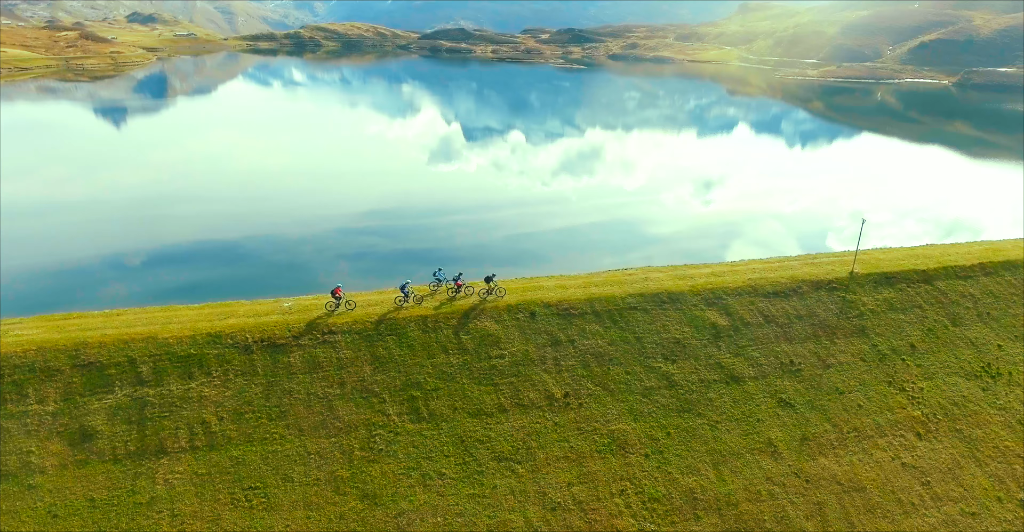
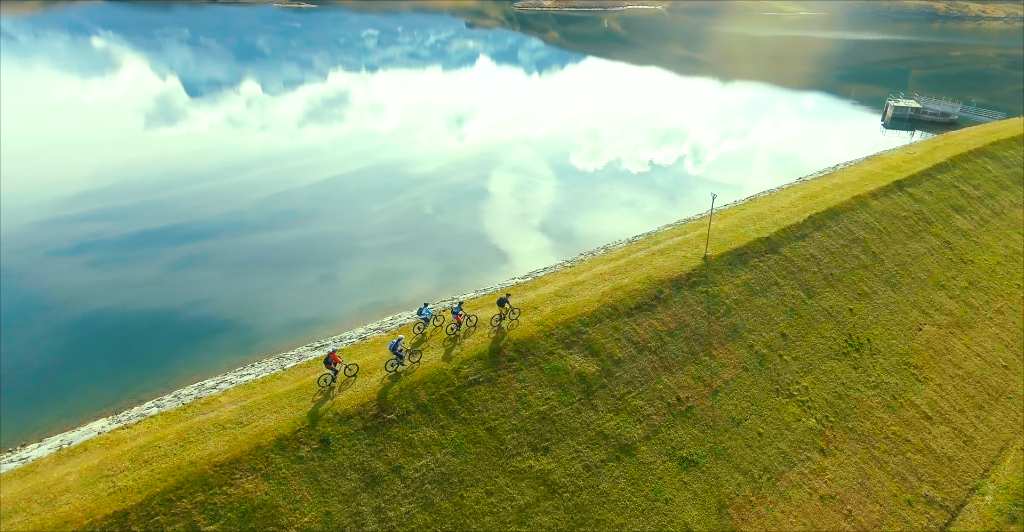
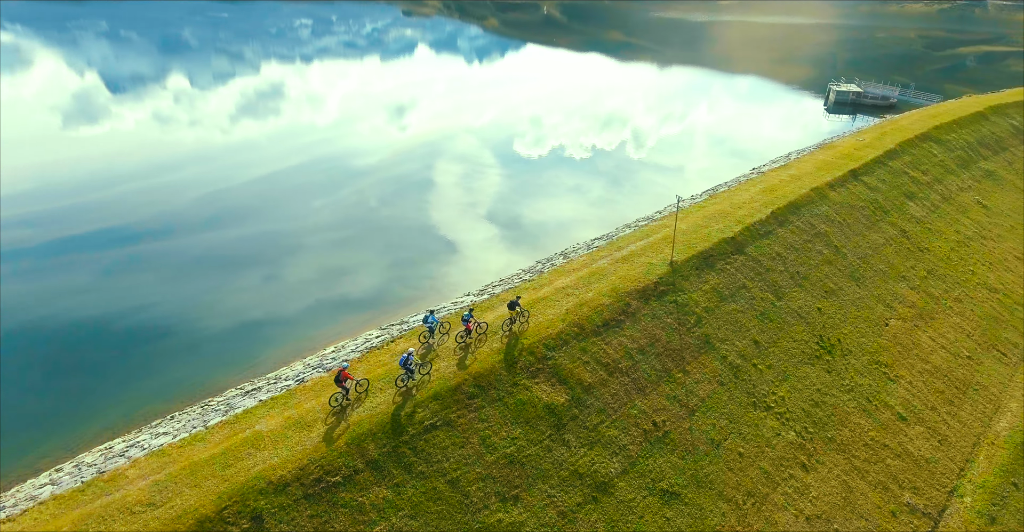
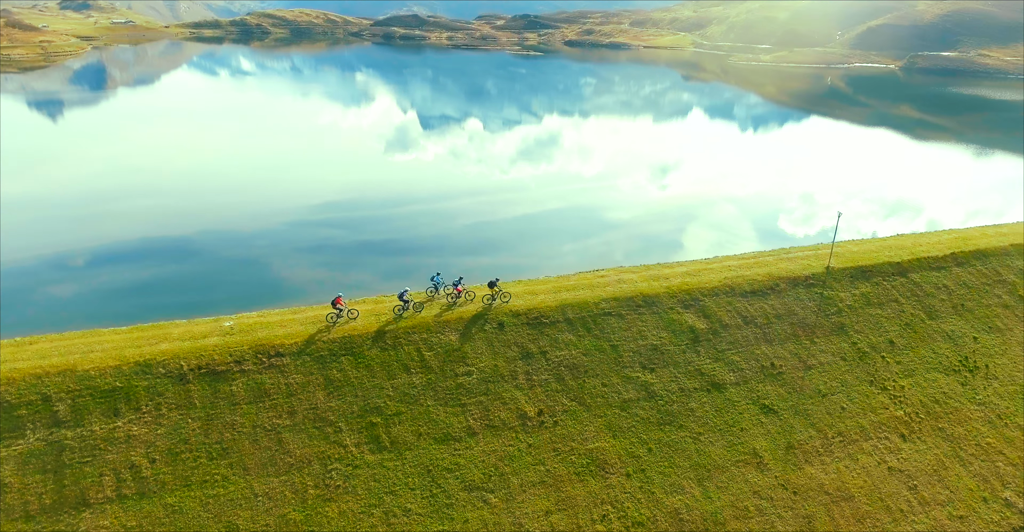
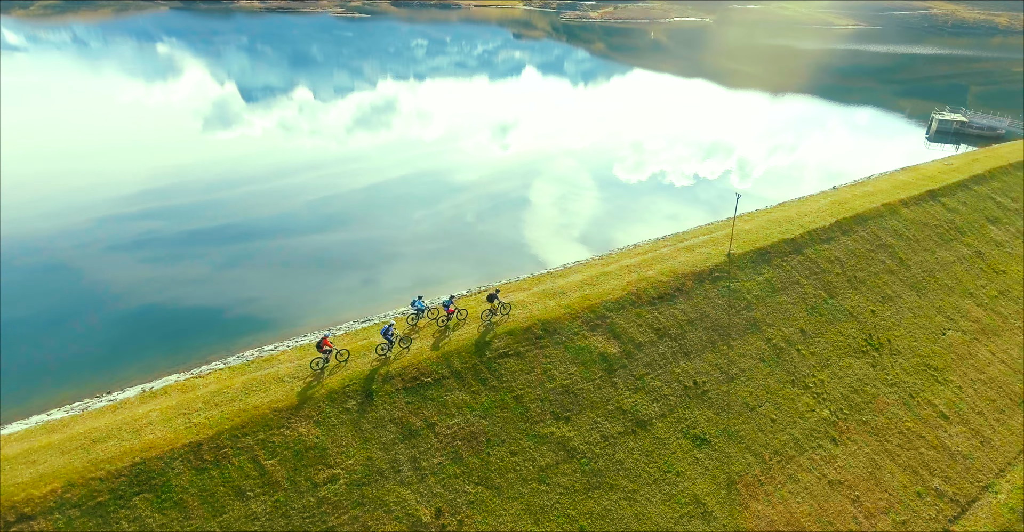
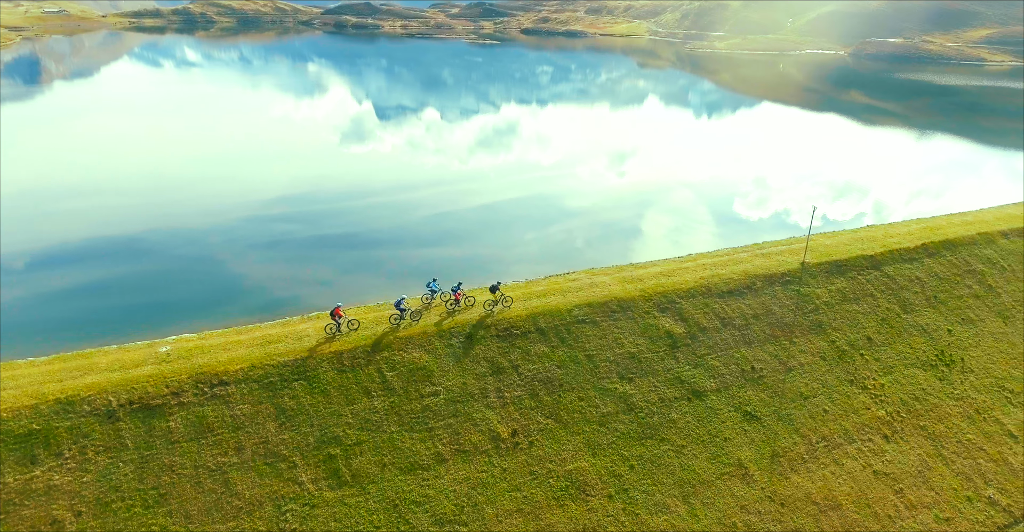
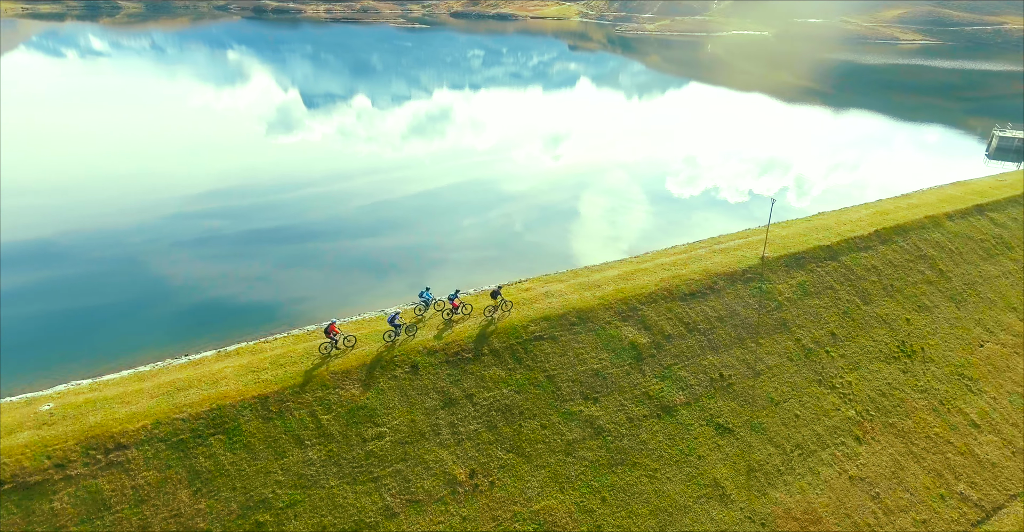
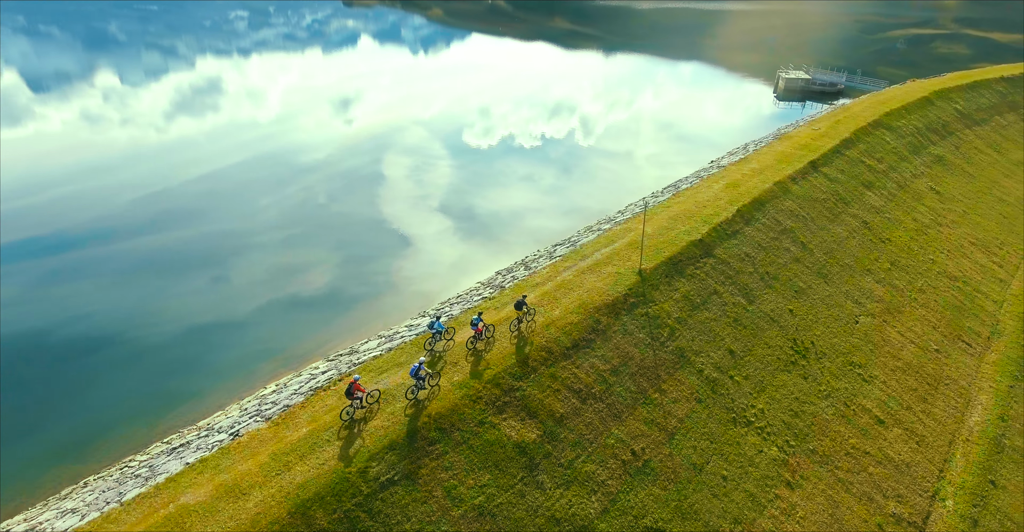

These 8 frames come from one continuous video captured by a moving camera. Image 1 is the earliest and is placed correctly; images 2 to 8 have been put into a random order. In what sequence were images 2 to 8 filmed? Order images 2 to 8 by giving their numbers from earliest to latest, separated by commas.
4, 6, 7, 5, 2, 3, 8
